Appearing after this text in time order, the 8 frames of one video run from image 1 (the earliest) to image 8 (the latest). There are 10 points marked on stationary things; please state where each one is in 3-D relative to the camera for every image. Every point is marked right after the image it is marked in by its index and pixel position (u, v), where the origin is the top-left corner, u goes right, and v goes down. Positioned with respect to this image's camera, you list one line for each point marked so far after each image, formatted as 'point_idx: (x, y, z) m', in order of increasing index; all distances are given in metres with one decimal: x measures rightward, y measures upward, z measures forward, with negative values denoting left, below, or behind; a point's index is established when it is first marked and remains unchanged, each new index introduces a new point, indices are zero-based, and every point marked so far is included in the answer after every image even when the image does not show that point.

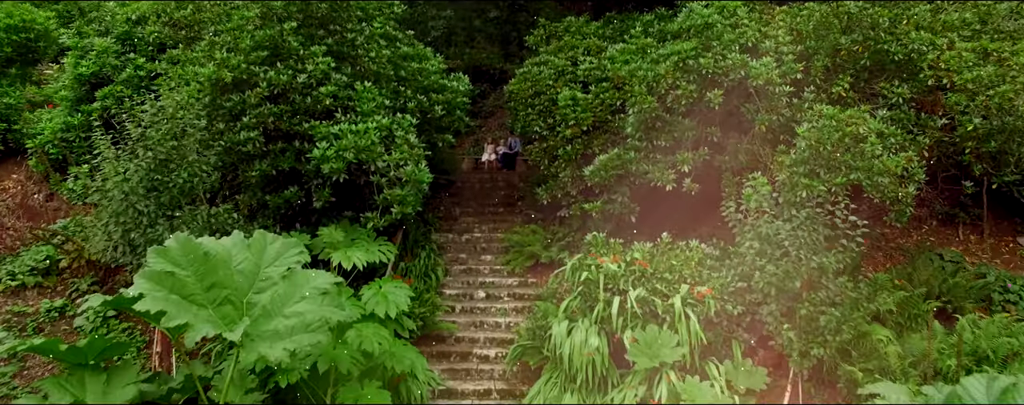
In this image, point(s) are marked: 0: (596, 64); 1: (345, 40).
0: (+1.3, +2.2, +8.1) m
1: (-2.4, +2.3, +7.0) m
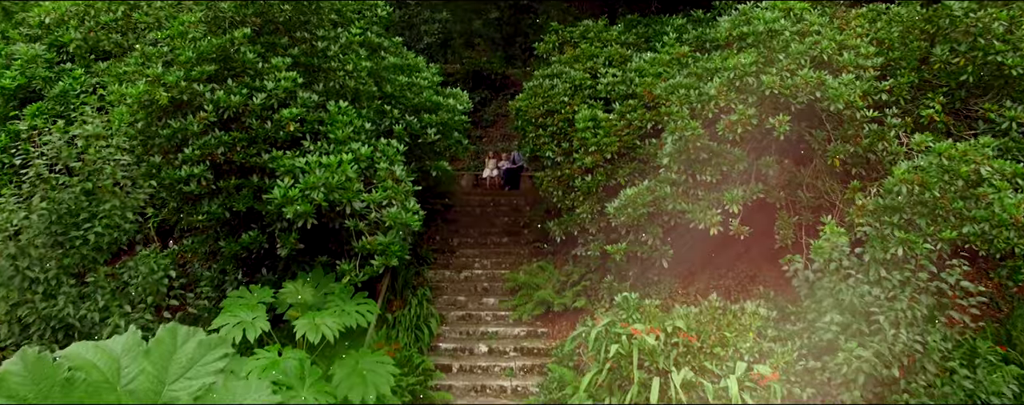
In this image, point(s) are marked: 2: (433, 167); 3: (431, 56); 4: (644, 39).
0: (+1.4, +1.7, +6.8) m
1: (-2.3, +1.7, +5.7) m
2: (-1.0, +0.5, +6.5) m
3: (-1.9, +3.4, +11.9) m
4: (+1.9, +2.4, +7.6) m
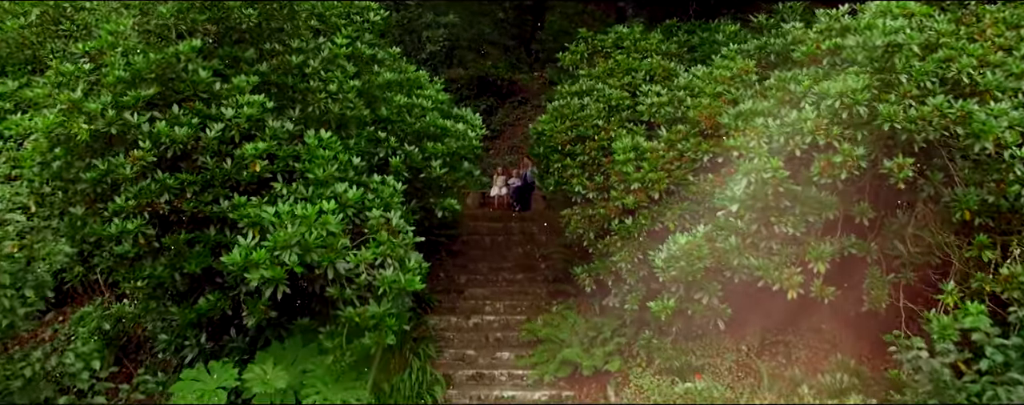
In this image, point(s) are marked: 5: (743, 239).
0: (+1.6, +1.2, +5.6) m
1: (-2.0, +1.2, +4.5) m
2: (-0.8, 0.0, +5.3) m
3: (-1.6, +2.9, +10.6) m
4: (+2.2, +1.9, +6.4) m
5: (+2.1, -0.3, +4.6) m
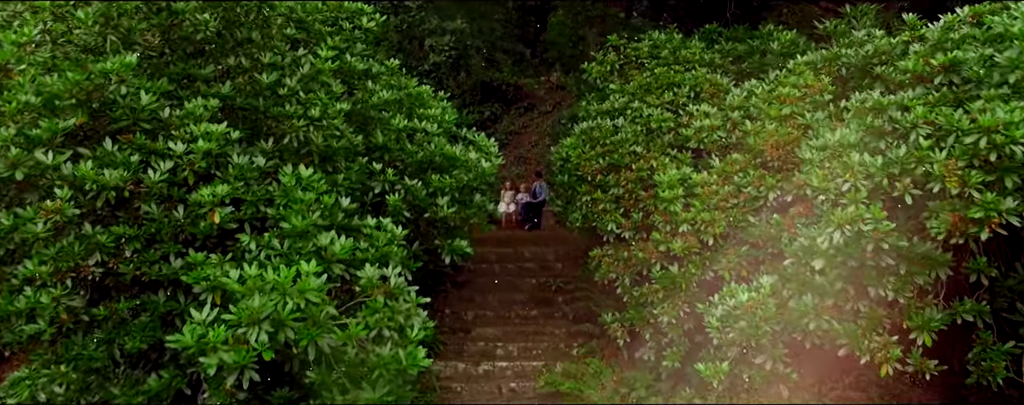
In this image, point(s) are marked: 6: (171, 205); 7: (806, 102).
0: (+1.8, +0.8, +4.6) m
1: (-1.8, +0.8, +3.6) m
2: (-0.6, -0.4, +4.4) m
3: (-1.5, +2.5, +9.7) m
4: (+2.4, +1.5, +5.5) m
5: (+2.3, -0.7, +3.6) m
6: (-2.2, 0.0, +3.3) m
7: (+2.5, +0.8, +4.3) m
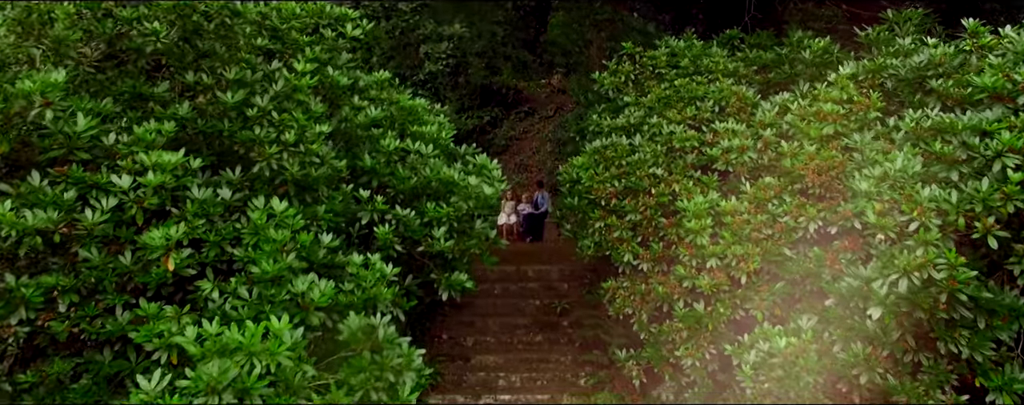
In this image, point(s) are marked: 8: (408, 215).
0: (+1.9, +0.5, +4.1) m
1: (-1.8, +0.6, +3.1) m
2: (-0.5, -0.6, +3.9) m
3: (-1.5, +2.3, +9.2) m
4: (+2.4, +1.3, +5.0) m
5: (+2.3, -0.9, +3.2) m
6: (-2.2, -0.3, +2.8) m
7: (+2.5, +0.6, +3.8) m
8: (-0.8, -0.1, +3.8) m
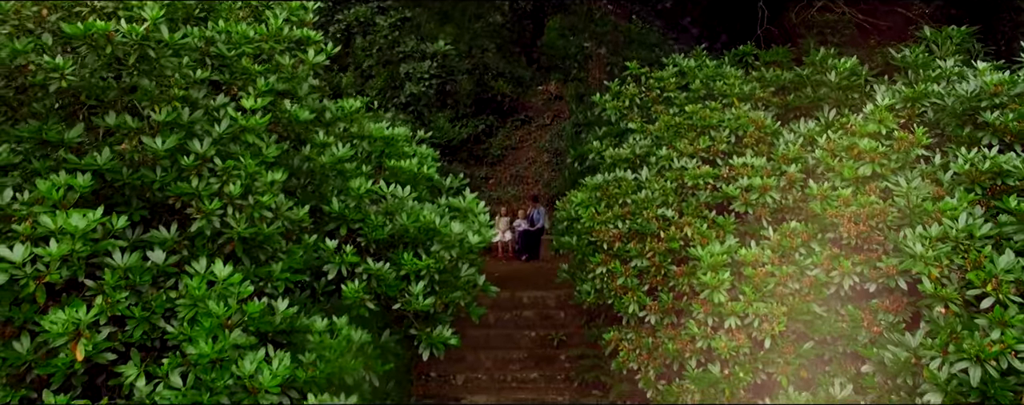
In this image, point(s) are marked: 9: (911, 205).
0: (+1.8, +0.2, +3.7) m
1: (-1.8, +0.3, +2.6) m
2: (-0.6, -0.9, +3.4) m
3: (-1.5, +2.0, +8.7) m
4: (+2.3, +1.0, +4.5) m
5: (+2.3, -1.3, +2.7) m
6: (-2.2, -0.6, +2.3) m
7: (+2.5, +0.3, +3.3) m
8: (-0.8, -0.4, +3.3) m
9: (+2.4, 0.0, +3.1) m
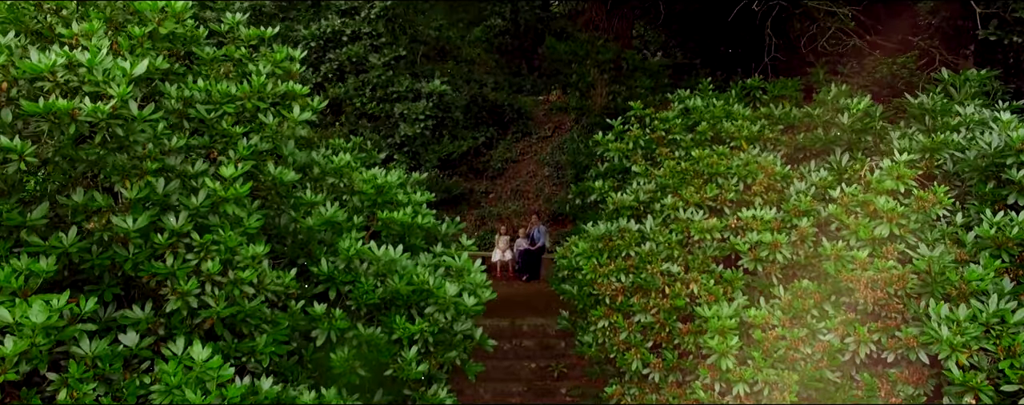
0: (+1.8, -0.2, +3.5) m
1: (-1.9, -0.1, +2.4) m
2: (-0.6, -1.3, +3.2) m
3: (-1.5, +1.7, +8.5) m
4: (+2.3, +0.6, +4.3) m
5: (+2.2, -1.7, +2.5) m
6: (-2.2, -1.0, +2.1) m
7: (+2.4, -0.1, +3.1) m
8: (-0.8, -0.8, +3.1) m
9: (+2.4, -0.4, +2.9) m
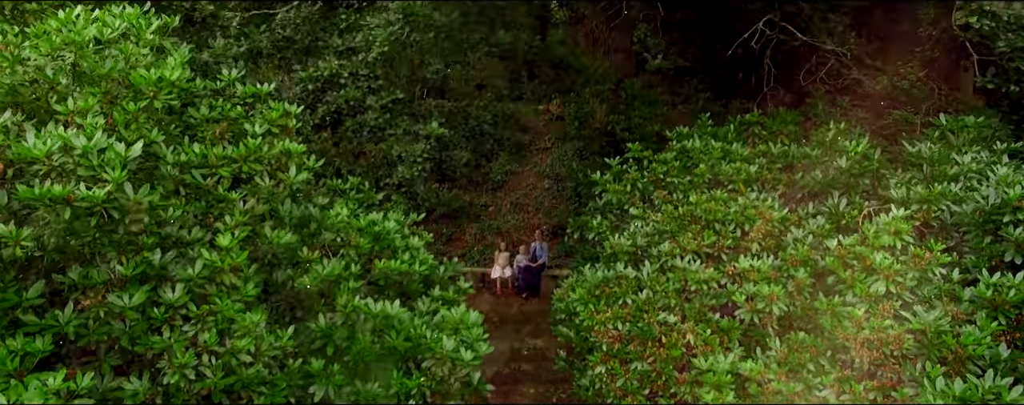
0: (+1.8, -0.5, +3.5) m
1: (-1.9, -0.5, +2.4) m
2: (-0.6, -1.7, +3.2) m
3: (-1.6, +1.3, +8.5) m
4: (+2.3, +0.3, +4.3) m
5: (+2.2, -2.0, +2.5) m
6: (-2.3, -1.3, +2.1) m
7: (+2.4, -0.4, +3.1) m
8: (-0.9, -1.1, +3.1) m
9: (+2.4, -0.8, +2.9) m
